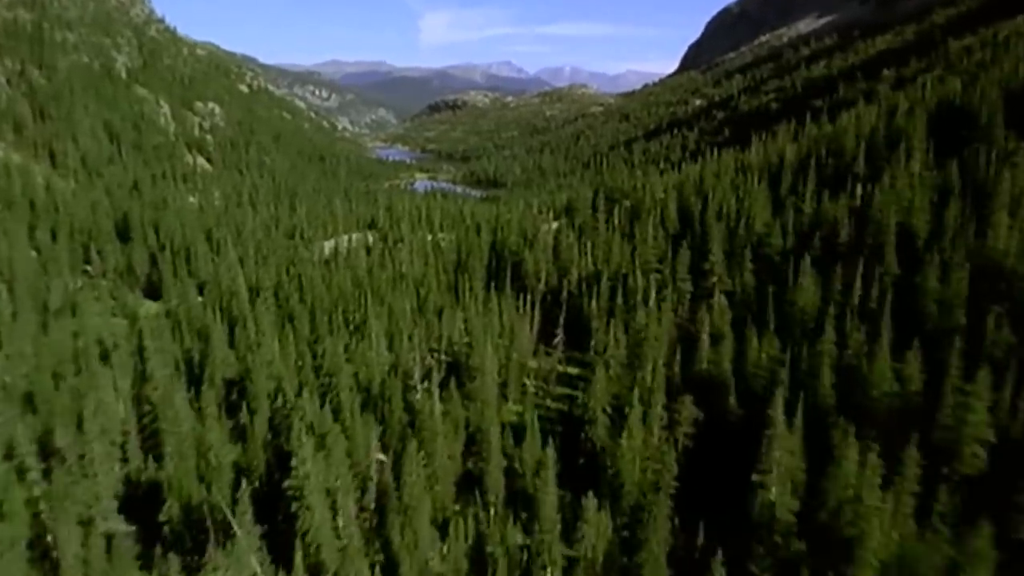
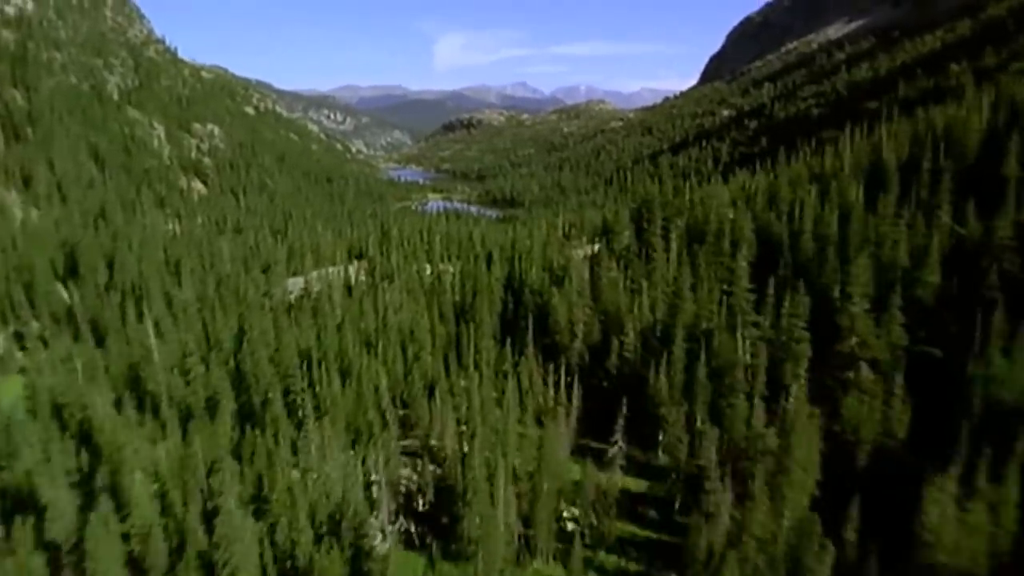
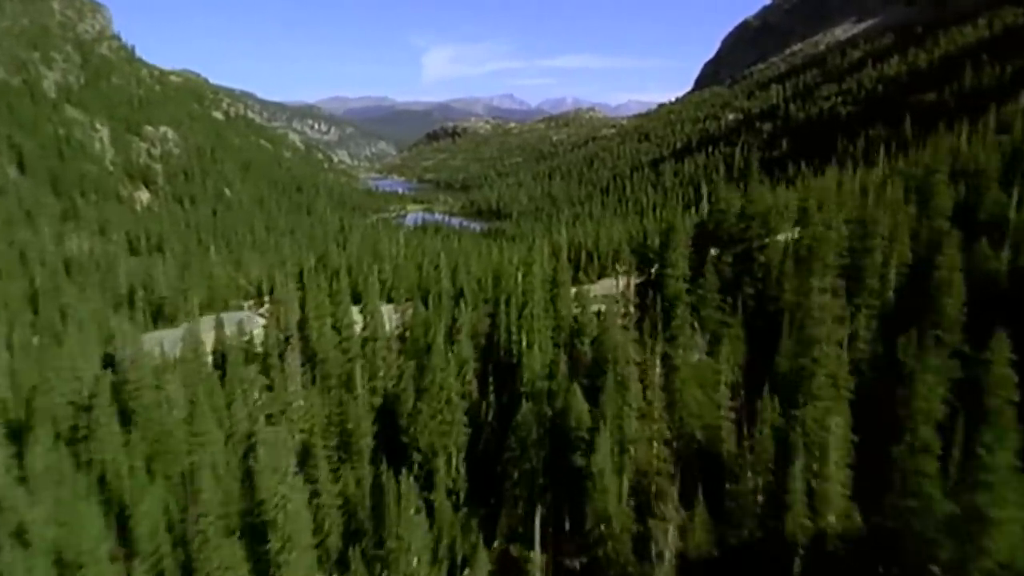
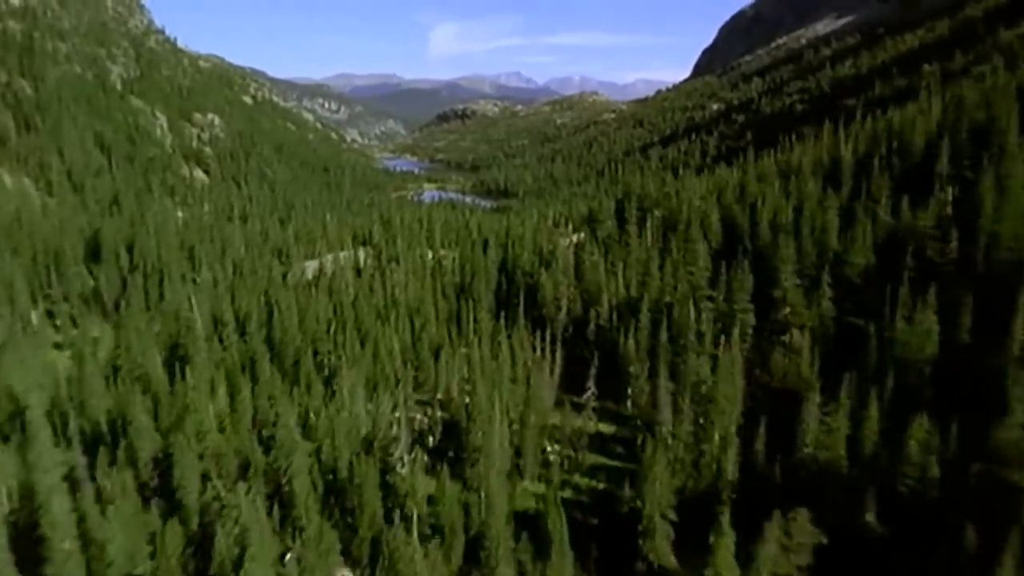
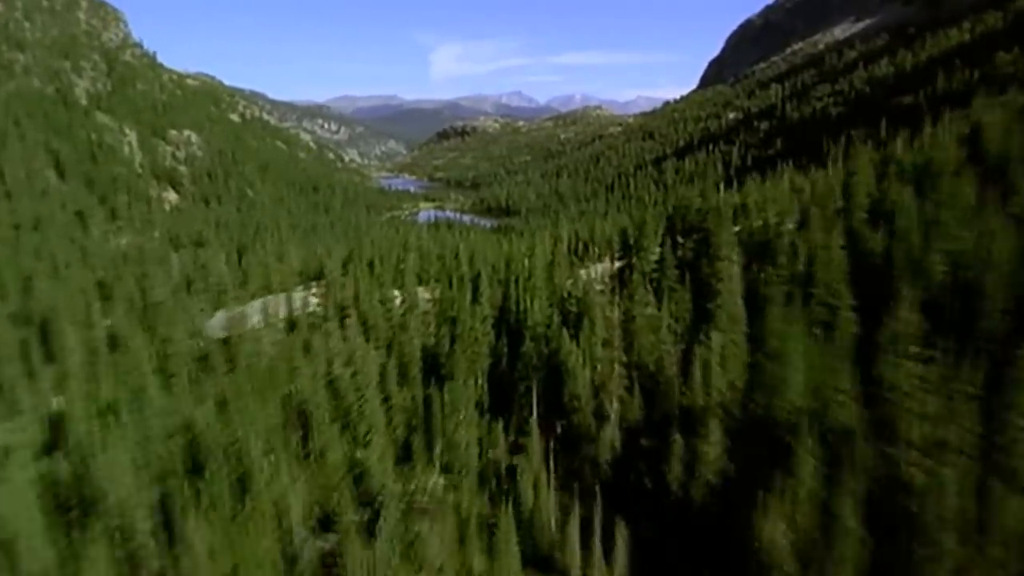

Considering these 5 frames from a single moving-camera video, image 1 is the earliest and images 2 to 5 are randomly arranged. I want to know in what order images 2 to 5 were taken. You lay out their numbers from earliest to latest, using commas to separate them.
4, 2, 5, 3
